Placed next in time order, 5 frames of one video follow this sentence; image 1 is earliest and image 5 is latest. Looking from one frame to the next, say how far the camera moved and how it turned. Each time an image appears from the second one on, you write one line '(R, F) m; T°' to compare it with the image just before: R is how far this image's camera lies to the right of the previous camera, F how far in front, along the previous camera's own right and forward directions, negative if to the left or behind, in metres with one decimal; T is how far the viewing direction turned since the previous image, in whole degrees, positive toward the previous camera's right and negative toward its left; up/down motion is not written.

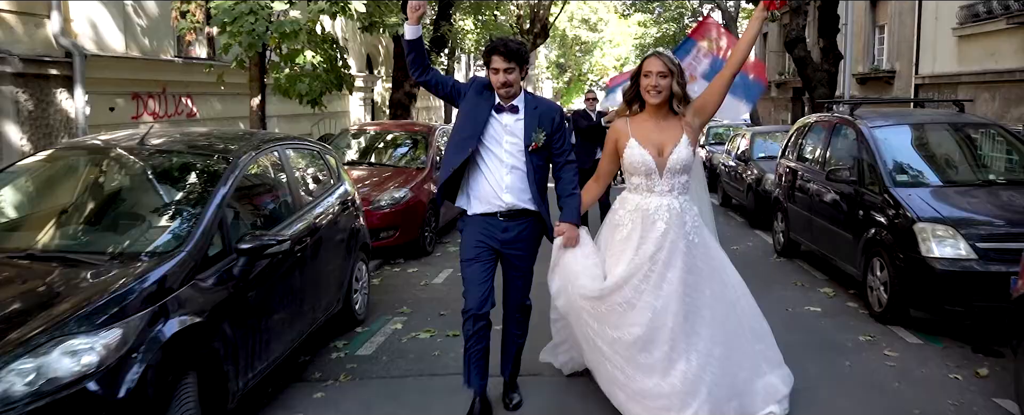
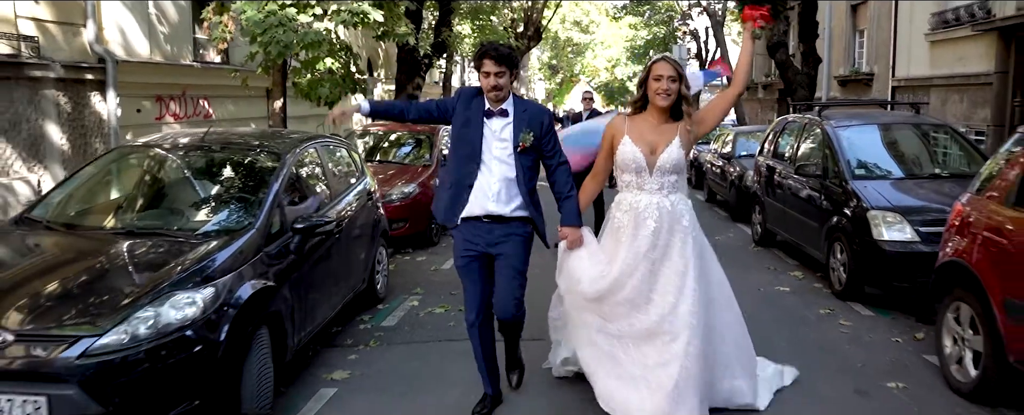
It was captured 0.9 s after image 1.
(-0.1, -0.8) m; +1°
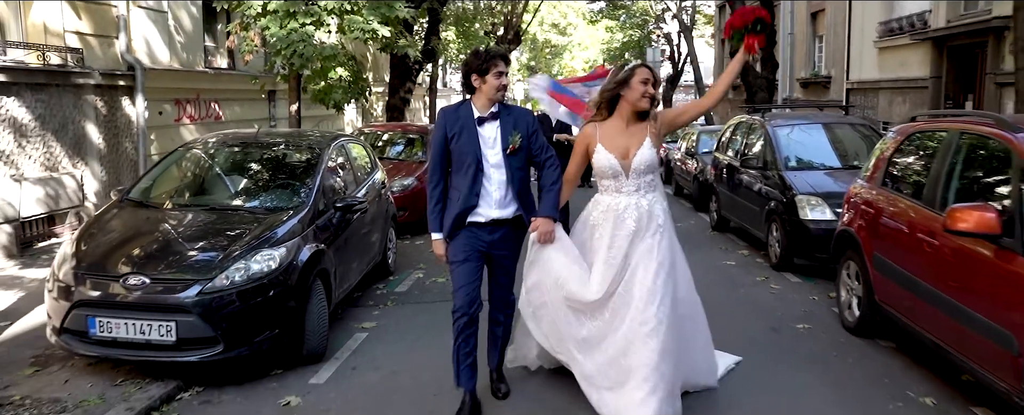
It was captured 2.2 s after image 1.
(-0.1, -1.3) m; +2°
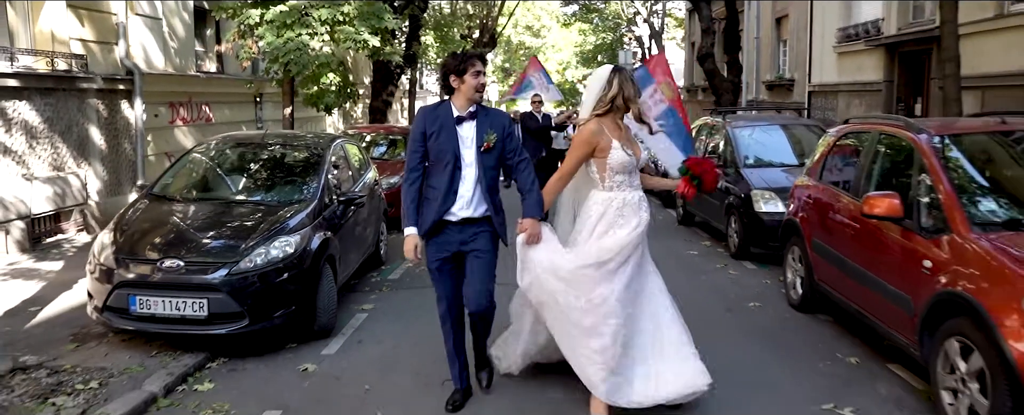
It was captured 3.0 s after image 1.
(-0.1, -0.7) m; +2°
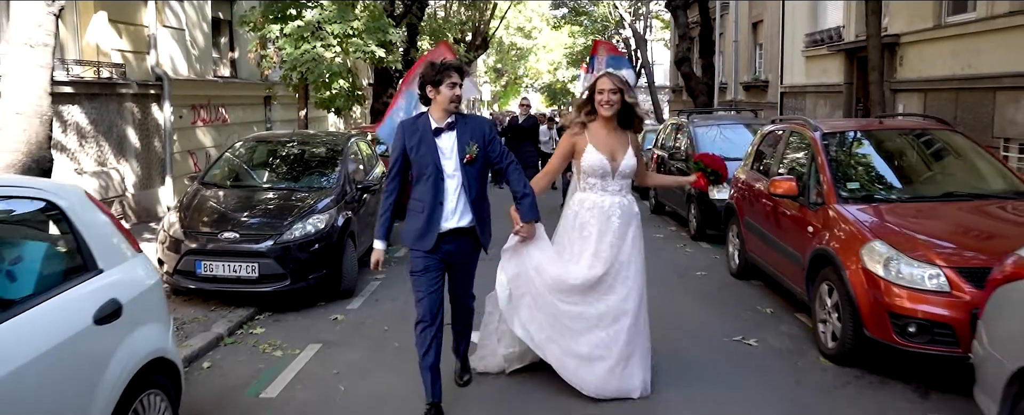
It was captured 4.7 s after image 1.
(+0.1, -1.4) m; 0°
